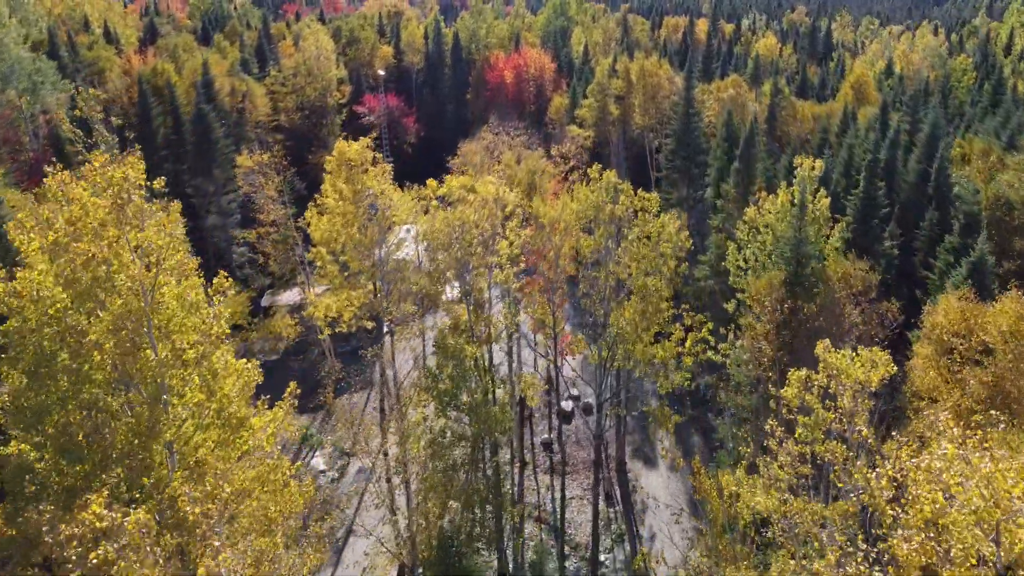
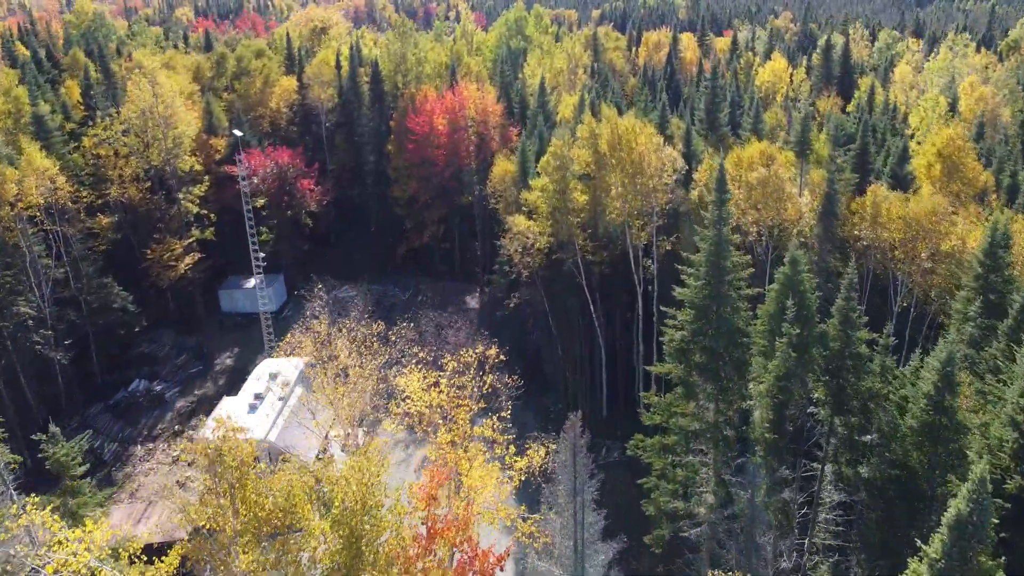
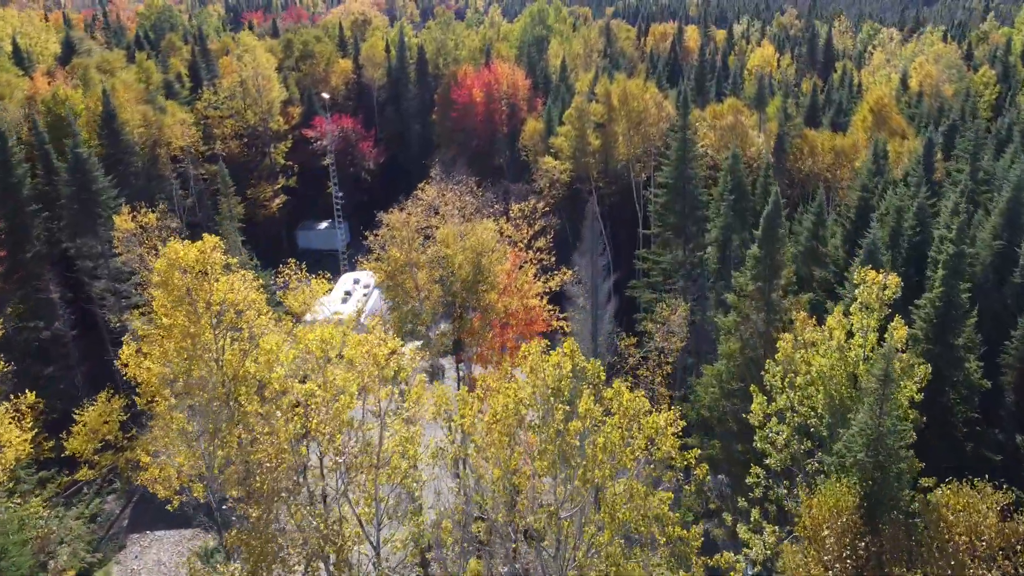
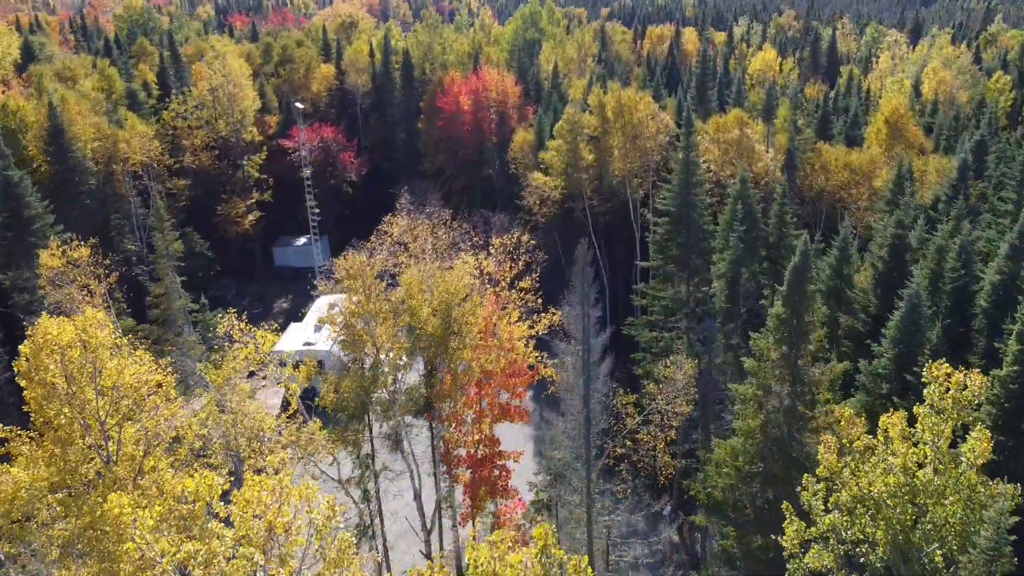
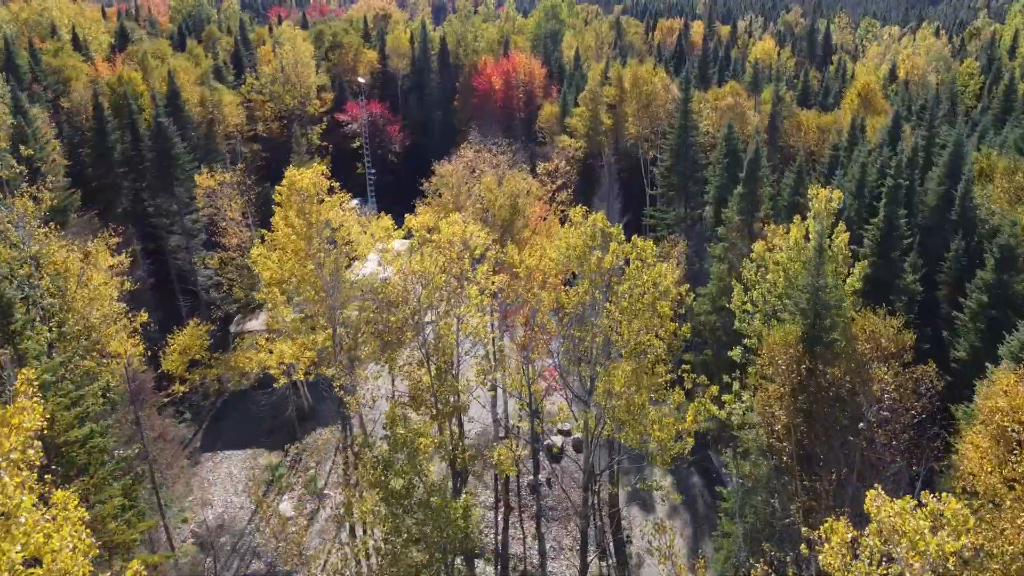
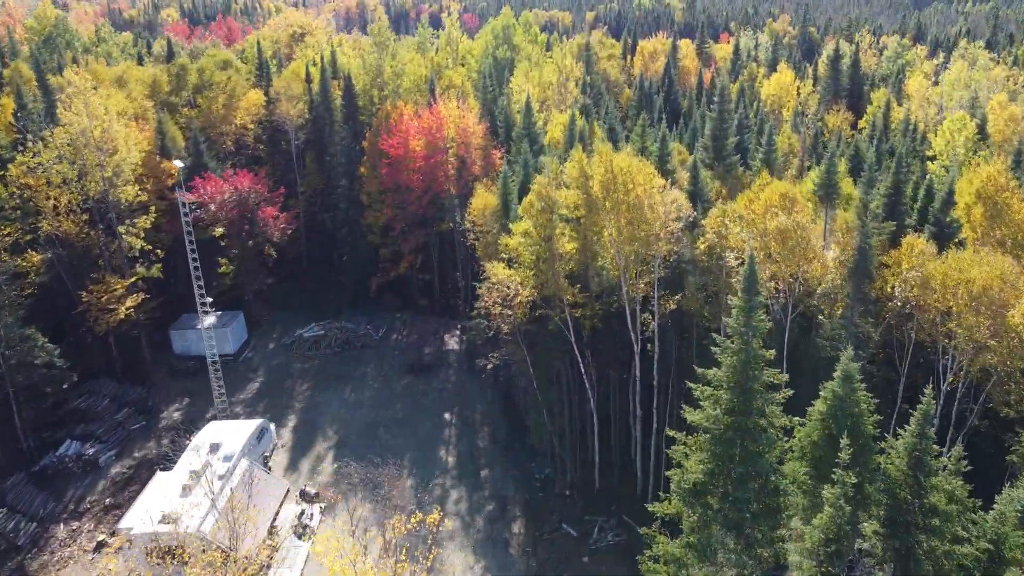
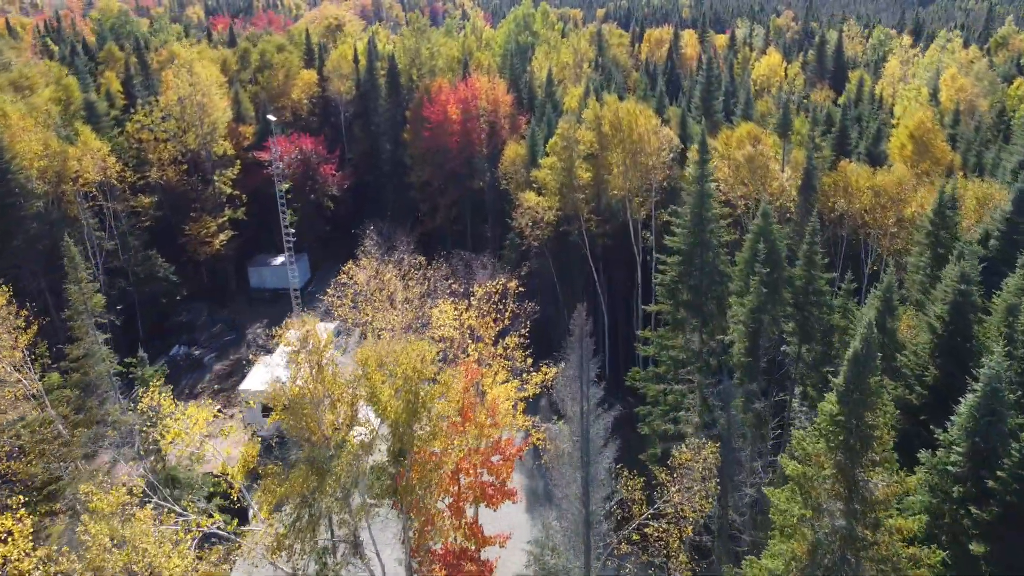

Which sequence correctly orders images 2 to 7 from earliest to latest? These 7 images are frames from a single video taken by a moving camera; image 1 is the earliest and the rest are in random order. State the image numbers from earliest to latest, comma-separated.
5, 3, 4, 7, 2, 6
